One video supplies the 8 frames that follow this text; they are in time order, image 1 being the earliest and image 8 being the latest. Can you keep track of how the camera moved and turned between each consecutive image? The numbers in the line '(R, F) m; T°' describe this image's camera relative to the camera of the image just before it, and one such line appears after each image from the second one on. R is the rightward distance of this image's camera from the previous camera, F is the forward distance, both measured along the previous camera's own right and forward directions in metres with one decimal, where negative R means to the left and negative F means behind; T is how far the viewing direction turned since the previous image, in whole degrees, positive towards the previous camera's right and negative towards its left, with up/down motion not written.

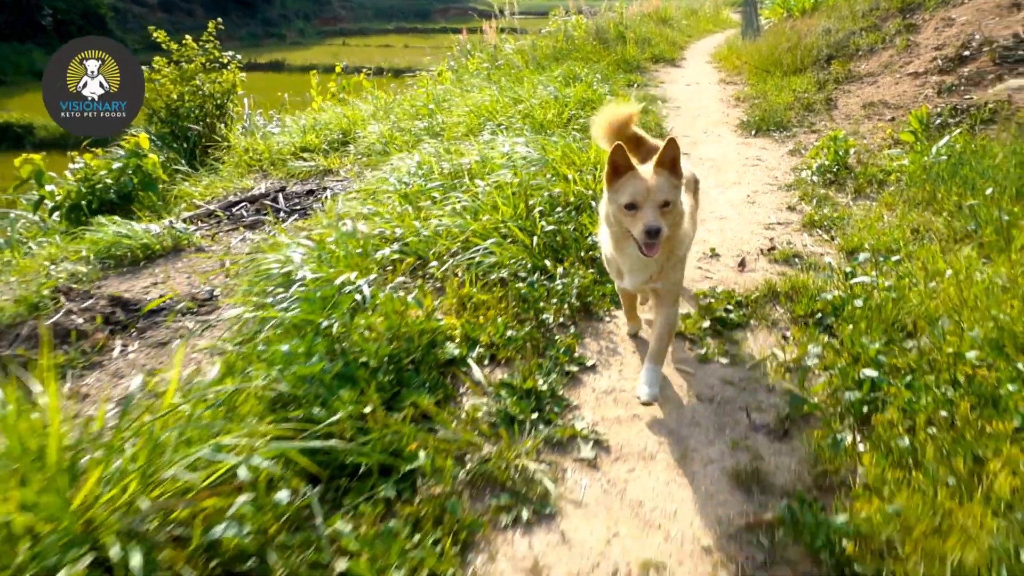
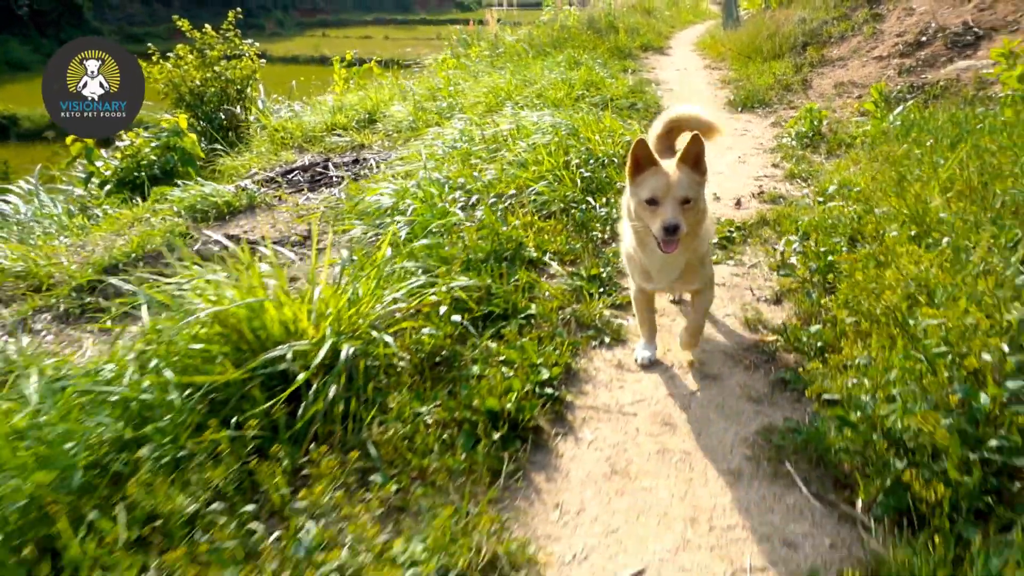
(-0.4, -0.9) m; +2°
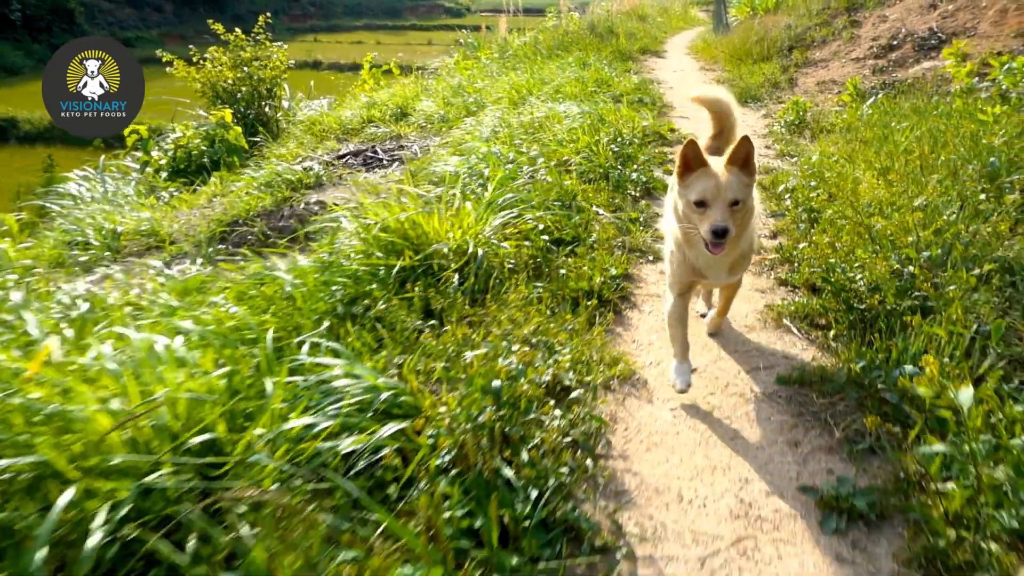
(-0.4, -1.0) m; +1°
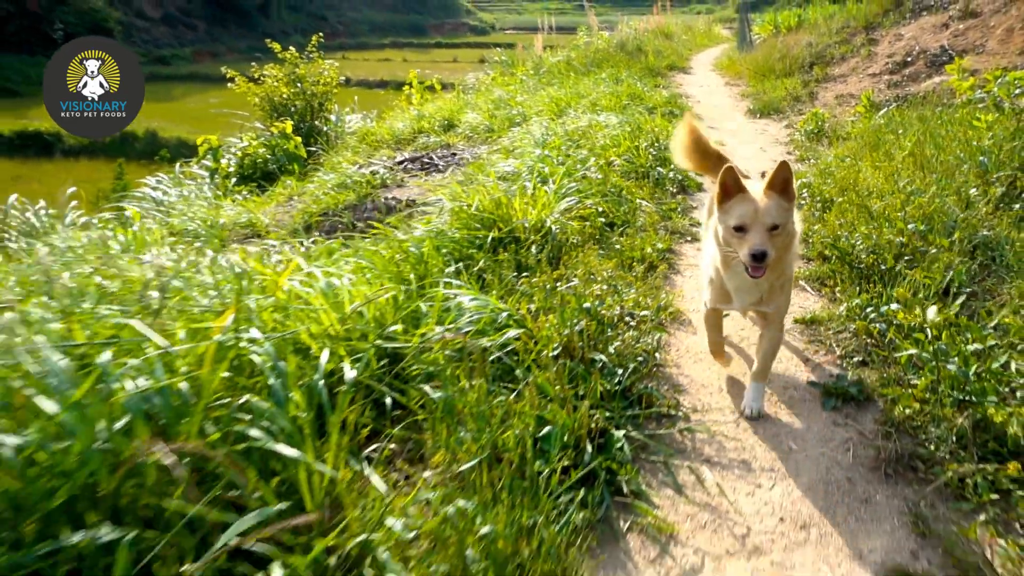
(-0.3, -0.8) m; -2°
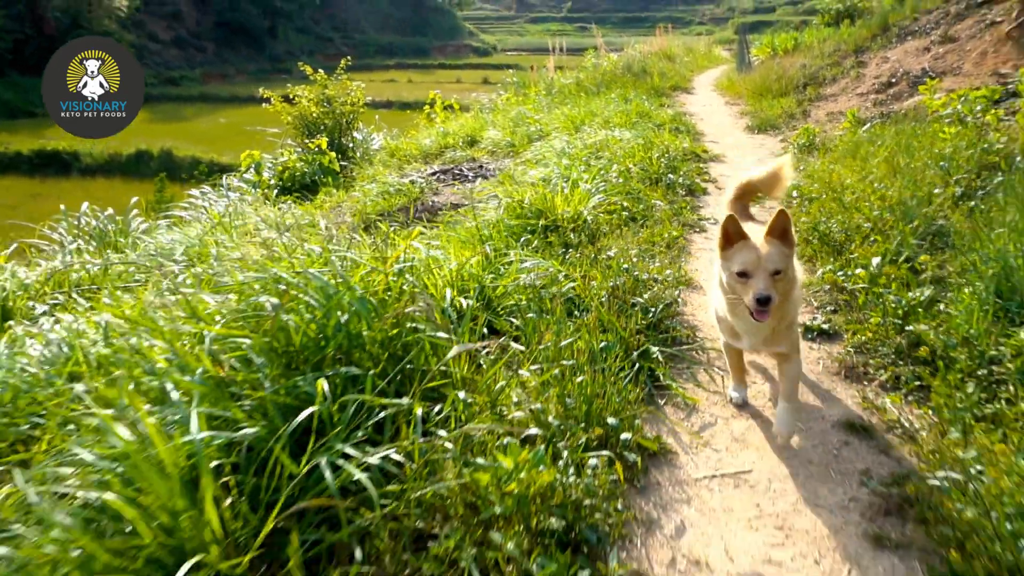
(-0.3, -0.9) m; 0°
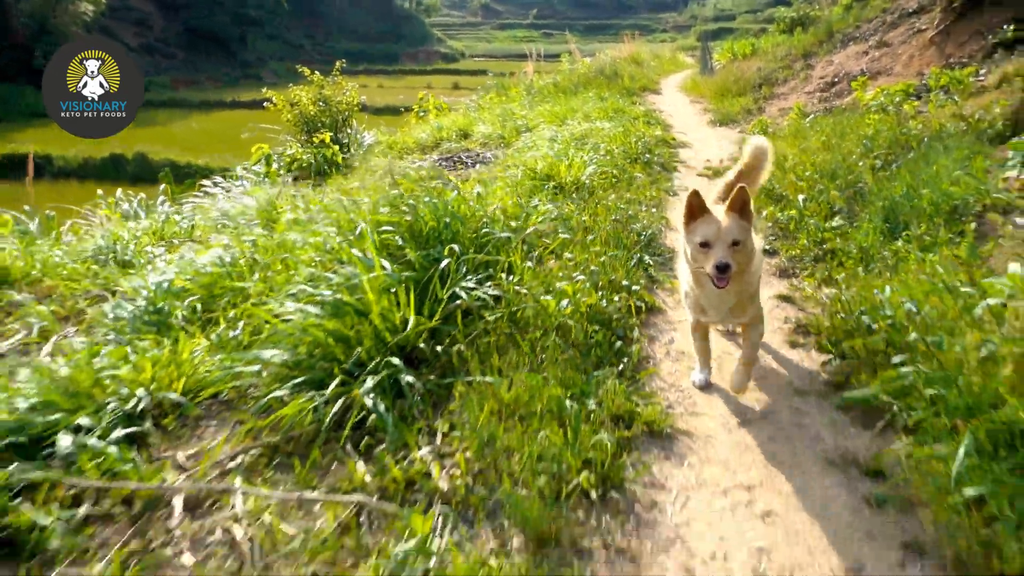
(-0.4, -1.3) m; +3°
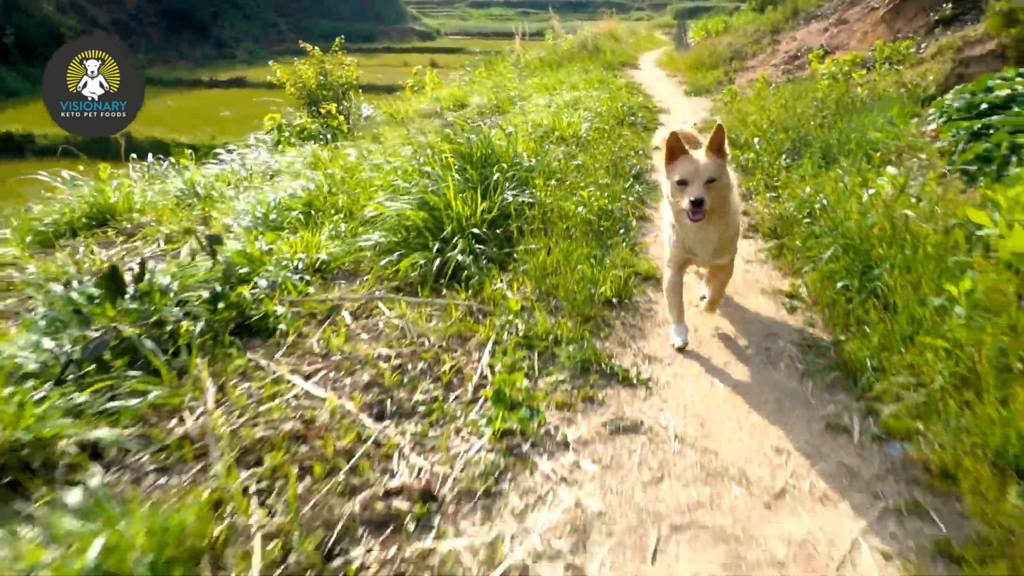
(-0.4, -1.3) m; +2°
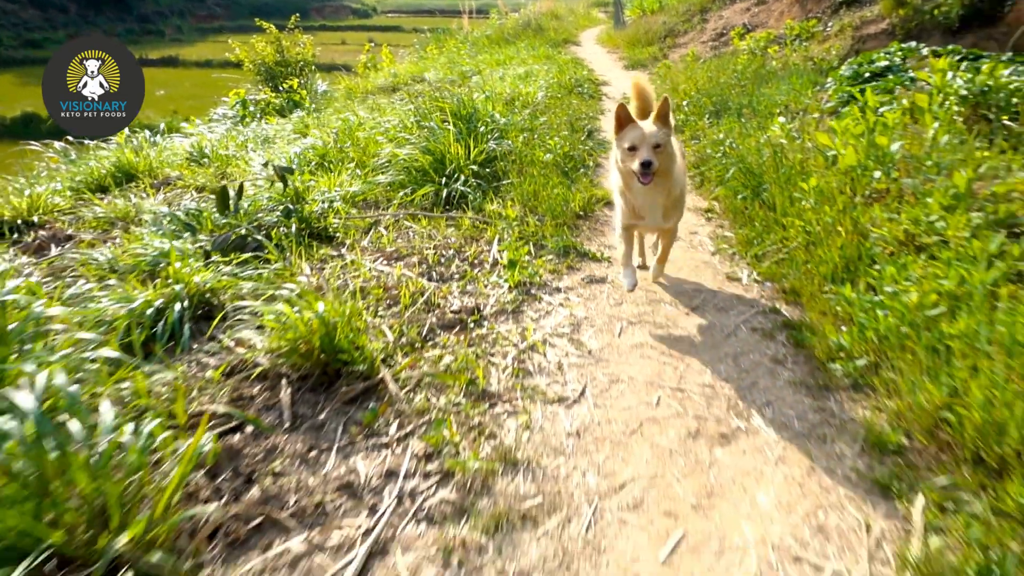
(-0.3, -1.3) m; +4°
